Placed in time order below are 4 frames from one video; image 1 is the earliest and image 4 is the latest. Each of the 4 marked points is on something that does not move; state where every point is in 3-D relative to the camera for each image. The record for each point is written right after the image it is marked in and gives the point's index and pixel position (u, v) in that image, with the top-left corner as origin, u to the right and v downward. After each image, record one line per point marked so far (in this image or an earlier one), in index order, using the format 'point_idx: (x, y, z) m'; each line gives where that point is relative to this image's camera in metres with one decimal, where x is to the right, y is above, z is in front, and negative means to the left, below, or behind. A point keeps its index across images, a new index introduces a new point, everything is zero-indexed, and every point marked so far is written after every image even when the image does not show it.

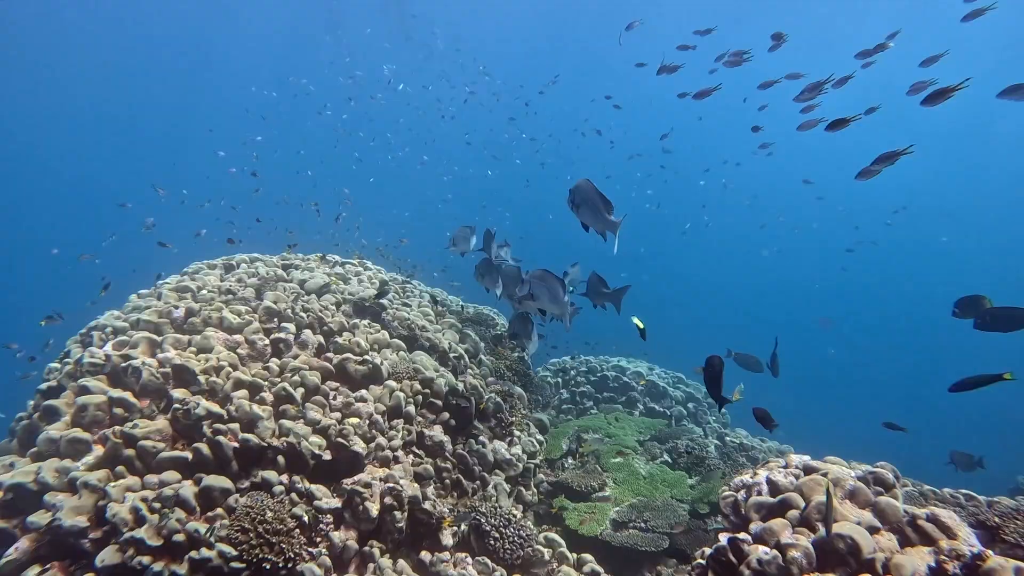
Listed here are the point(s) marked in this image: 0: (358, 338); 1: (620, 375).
0: (-1.7, -0.6, +5.1) m
1: (+3.3, -2.7, +14.2) m
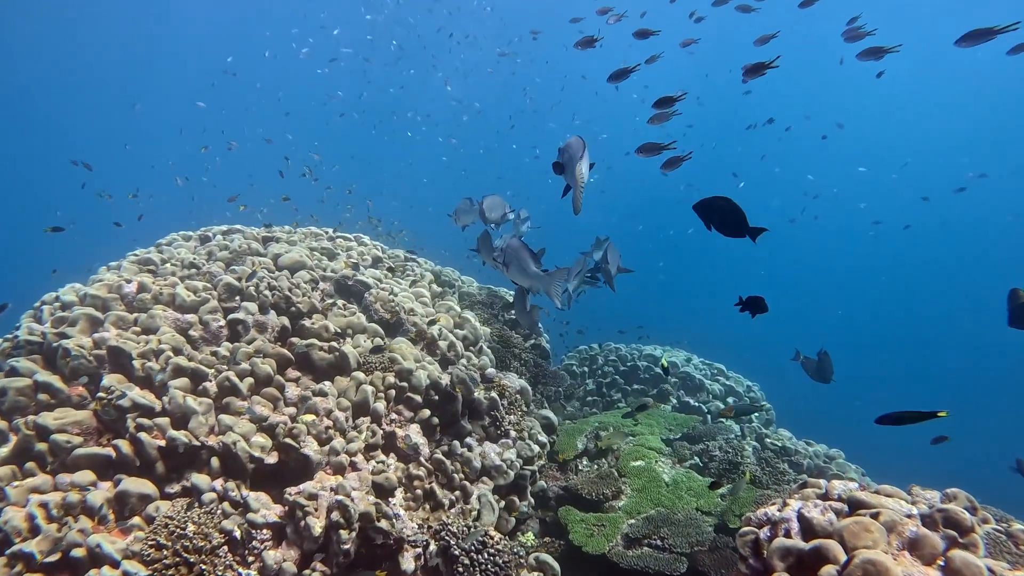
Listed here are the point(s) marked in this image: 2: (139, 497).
0: (-1.8, -0.3, +4.5) m
1: (+3.9, -2.2, +13.2) m
2: (-2.5, -1.4, +3.1) m
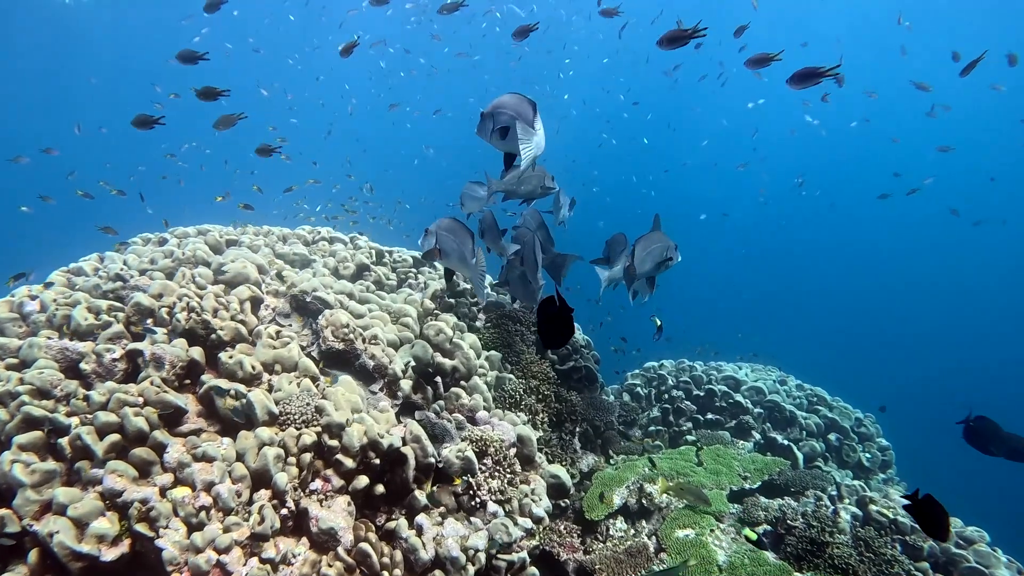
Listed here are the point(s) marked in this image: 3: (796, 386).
0: (-2.0, -0.5, +3.6) m
1: (+5.1, -2.5, +11.1) m
2: (-3.0, -1.6, +2.4) m
3: (+7.9, -2.7, +13.1) m
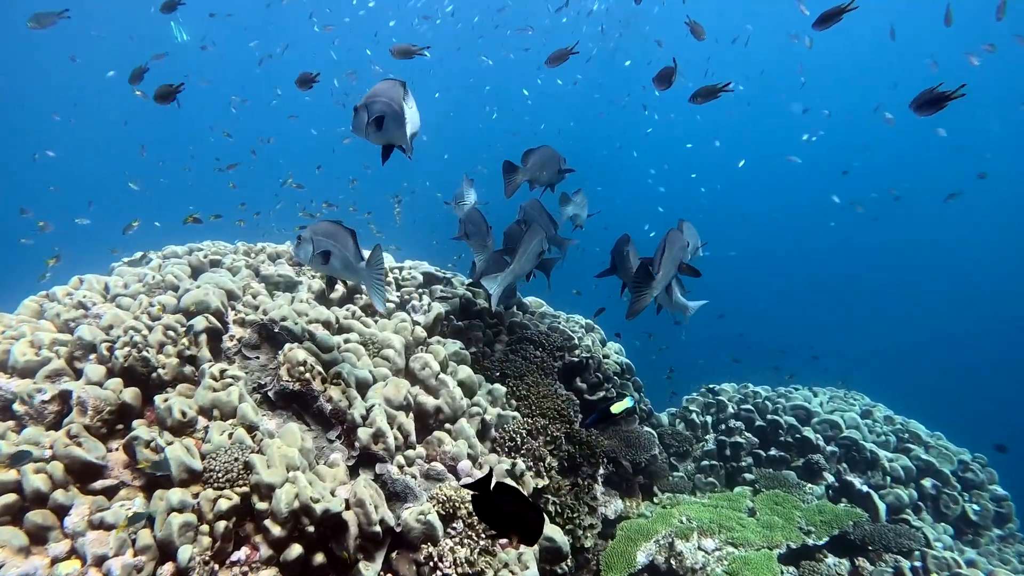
0: (-2.3, -0.8, +3.2) m
1: (+5.9, -2.8, +9.7) m
2: (-3.4, -1.8, +2.2) m
3: (+8.8, -3.1, +11.2) m
